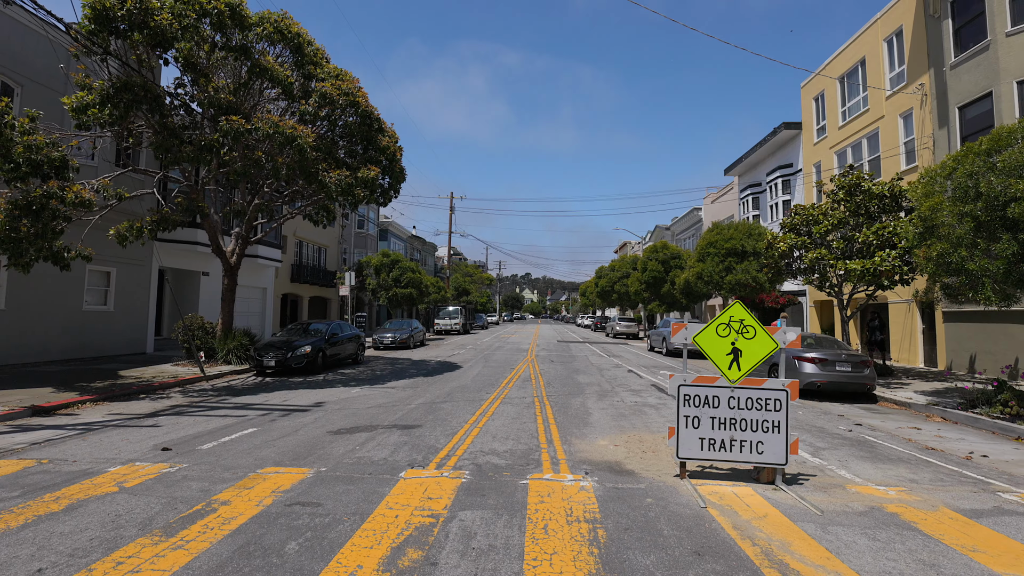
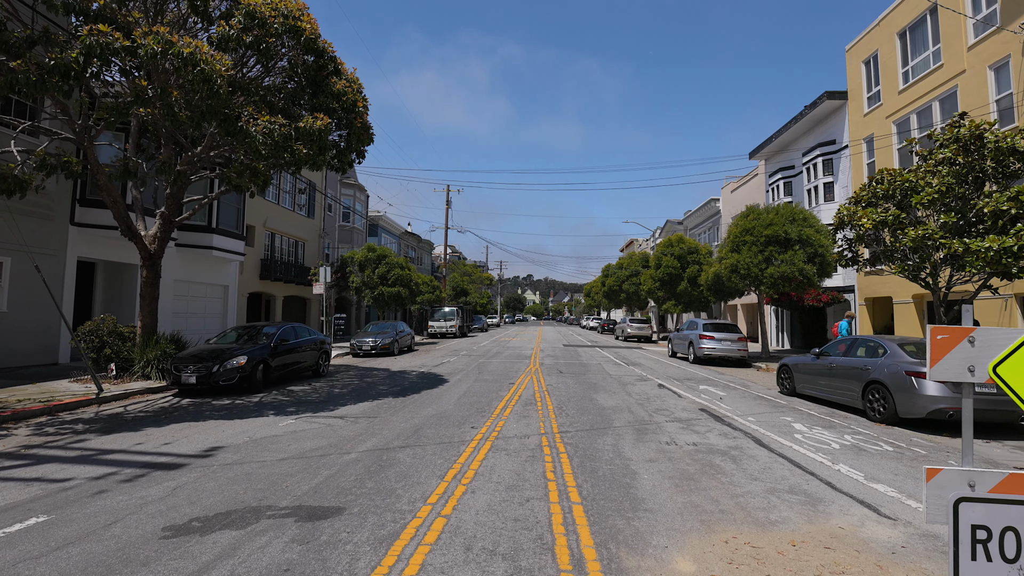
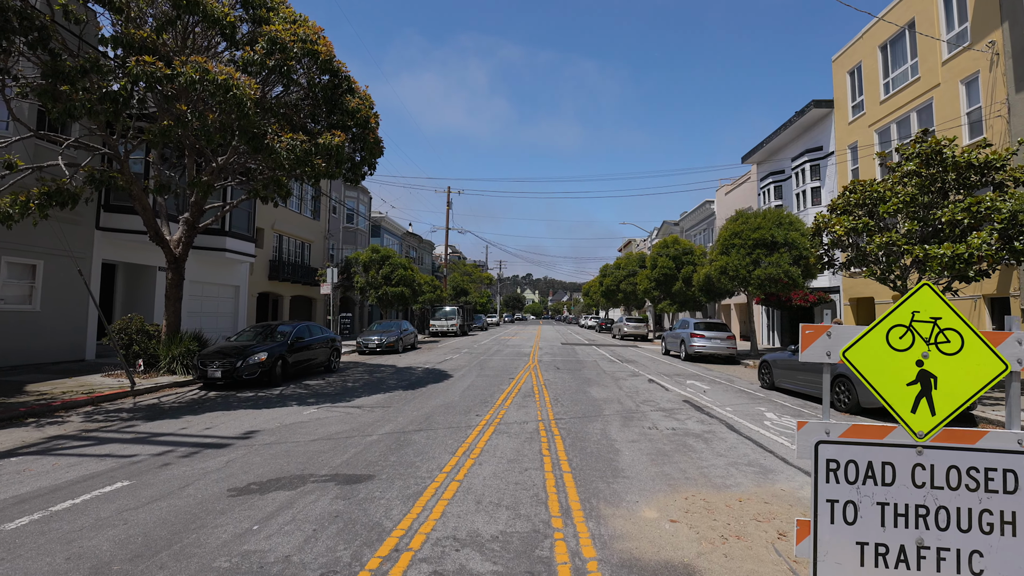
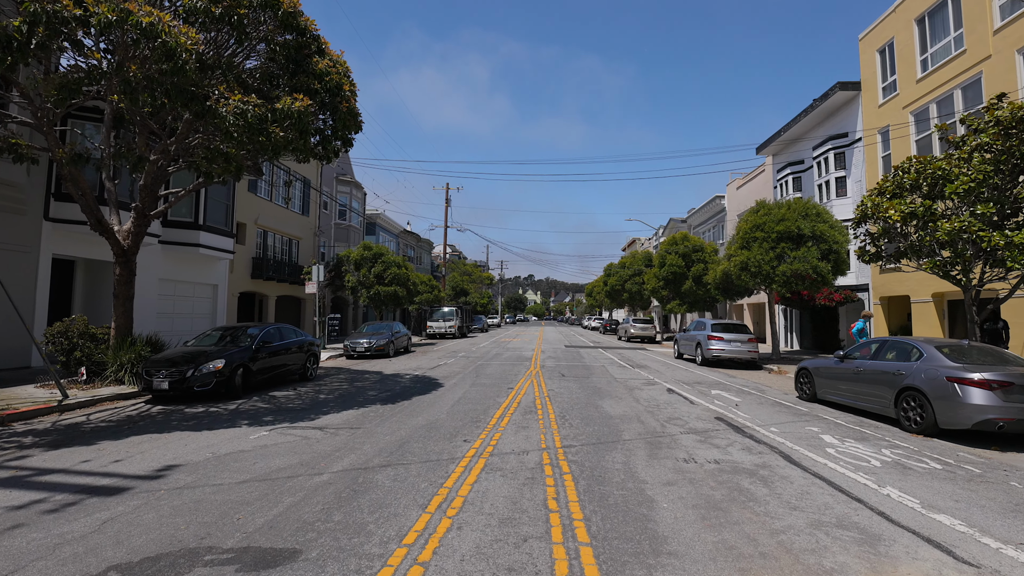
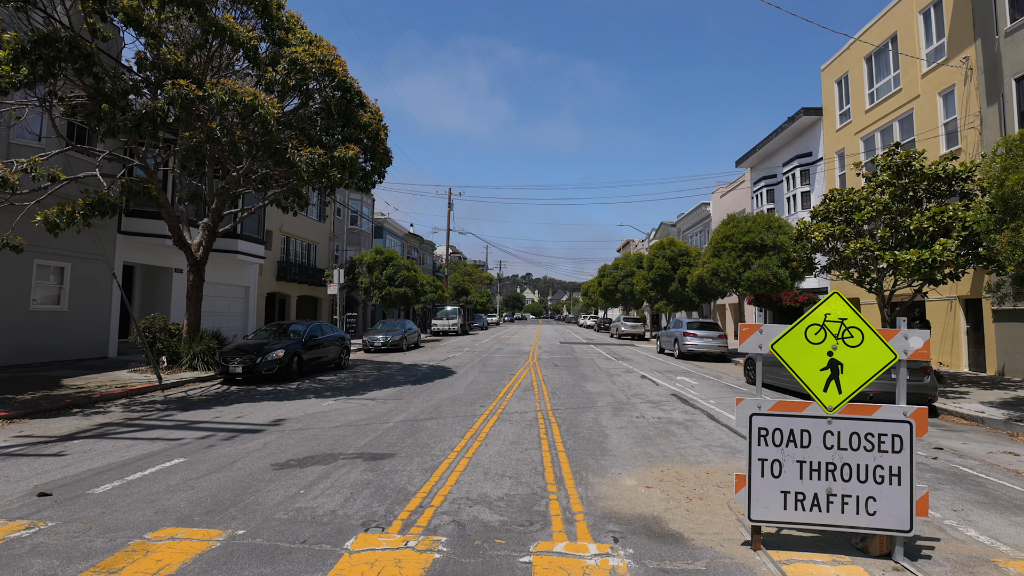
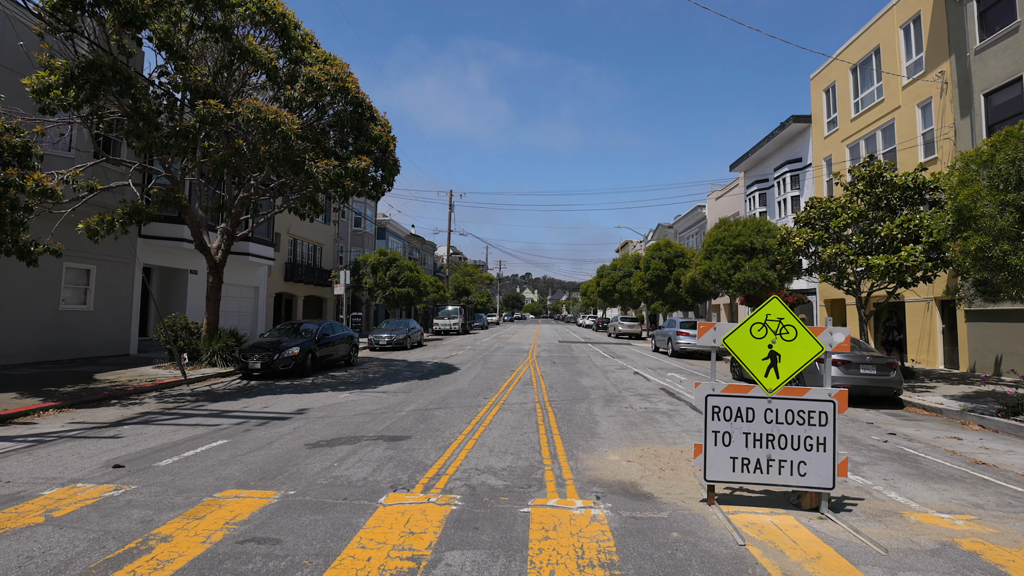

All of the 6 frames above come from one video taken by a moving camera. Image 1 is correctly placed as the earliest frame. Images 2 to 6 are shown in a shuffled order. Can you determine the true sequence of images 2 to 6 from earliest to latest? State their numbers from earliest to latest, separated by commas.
6, 5, 3, 2, 4
